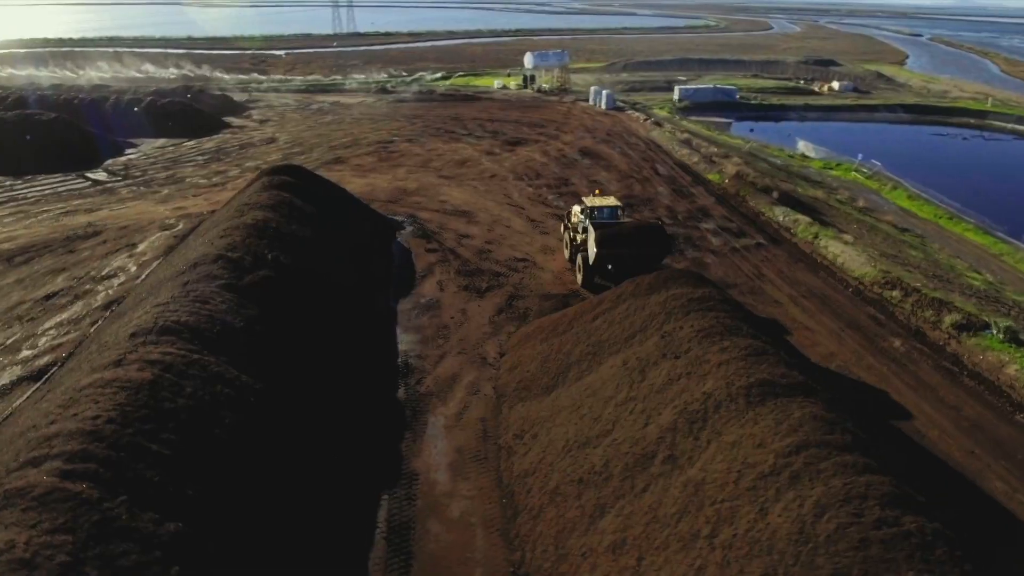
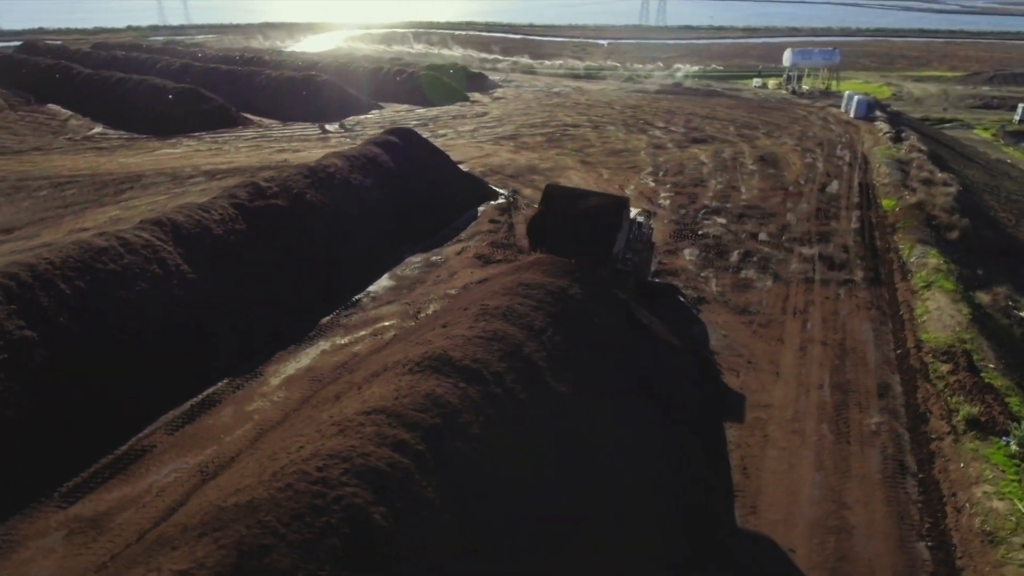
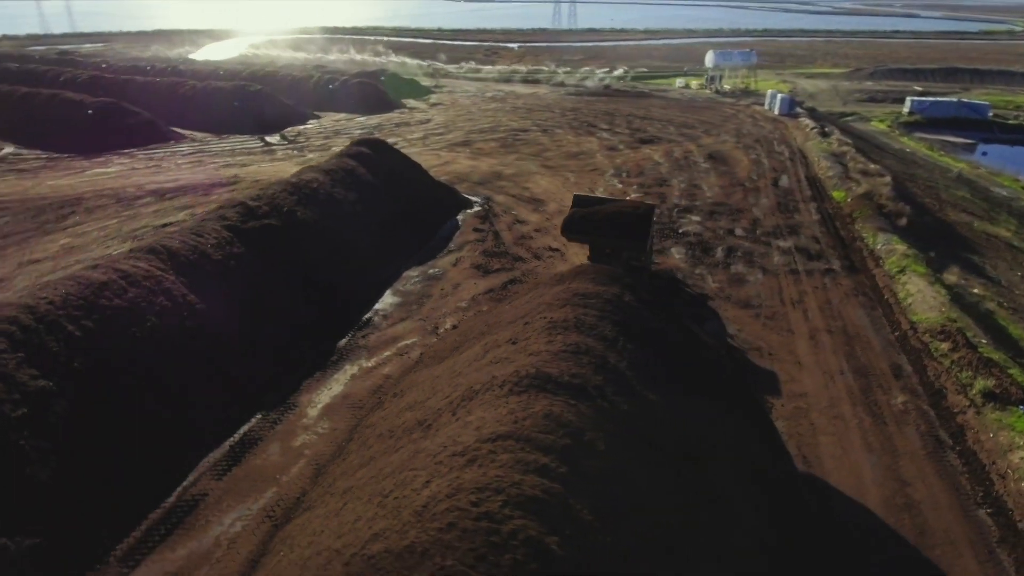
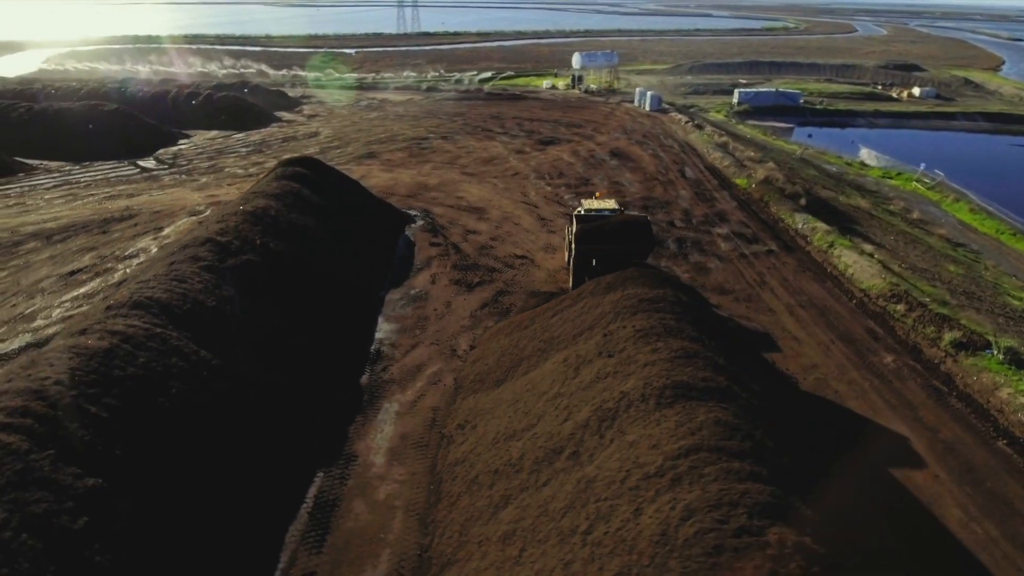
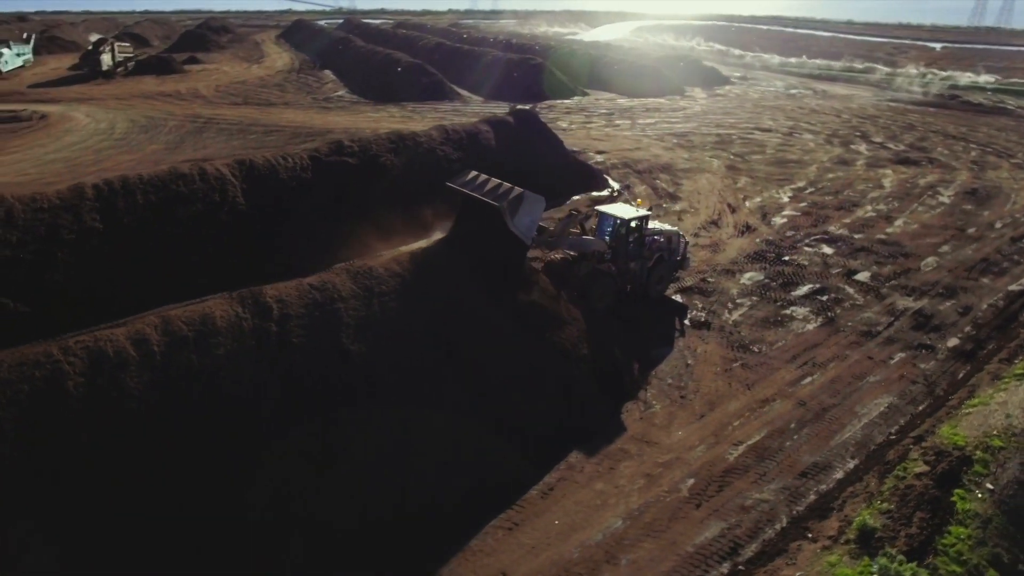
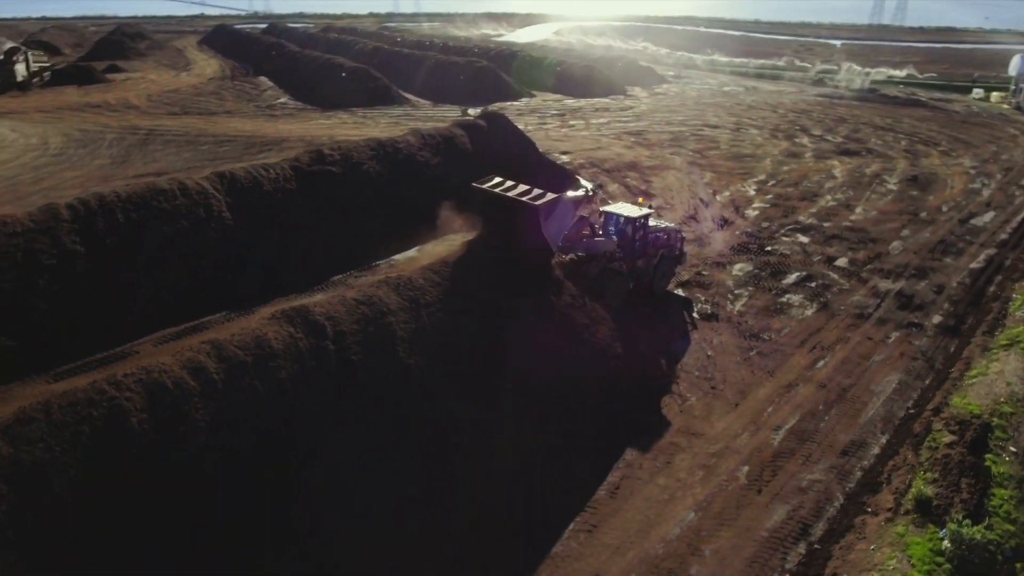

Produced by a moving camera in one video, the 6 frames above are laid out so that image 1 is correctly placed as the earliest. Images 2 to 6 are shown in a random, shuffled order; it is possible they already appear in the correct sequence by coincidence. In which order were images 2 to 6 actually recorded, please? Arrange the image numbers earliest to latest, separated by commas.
4, 3, 2, 6, 5
